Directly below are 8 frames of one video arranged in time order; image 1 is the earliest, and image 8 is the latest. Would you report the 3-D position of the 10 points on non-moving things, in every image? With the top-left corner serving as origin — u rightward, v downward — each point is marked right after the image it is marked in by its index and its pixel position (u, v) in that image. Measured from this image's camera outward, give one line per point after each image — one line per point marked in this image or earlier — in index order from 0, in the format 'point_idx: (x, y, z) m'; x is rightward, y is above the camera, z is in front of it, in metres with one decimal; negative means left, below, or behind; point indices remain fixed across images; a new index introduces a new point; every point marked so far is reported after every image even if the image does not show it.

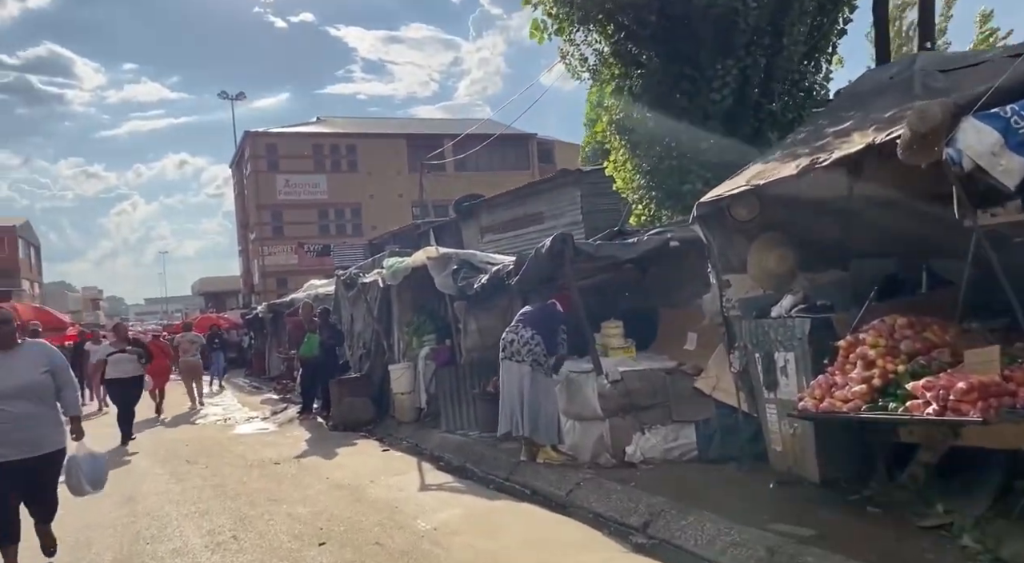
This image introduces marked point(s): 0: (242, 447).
0: (-3.9, -2.4, +12.1) m
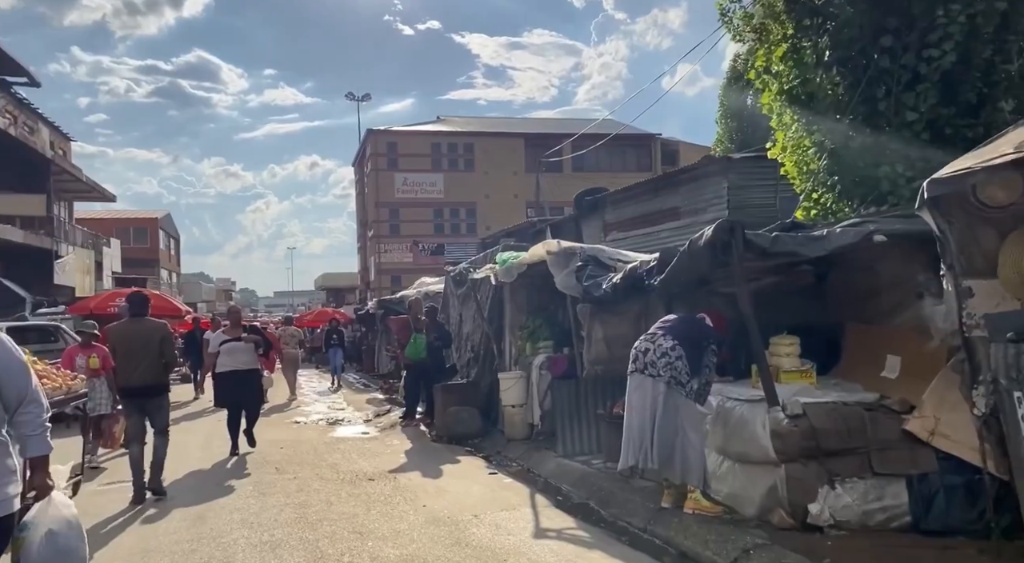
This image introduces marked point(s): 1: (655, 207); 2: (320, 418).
0: (-2.3, -2.3, +10.9) m
1: (+2.4, +1.3, +13.9) m
2: (-3.6, -2.6, +15.6) m
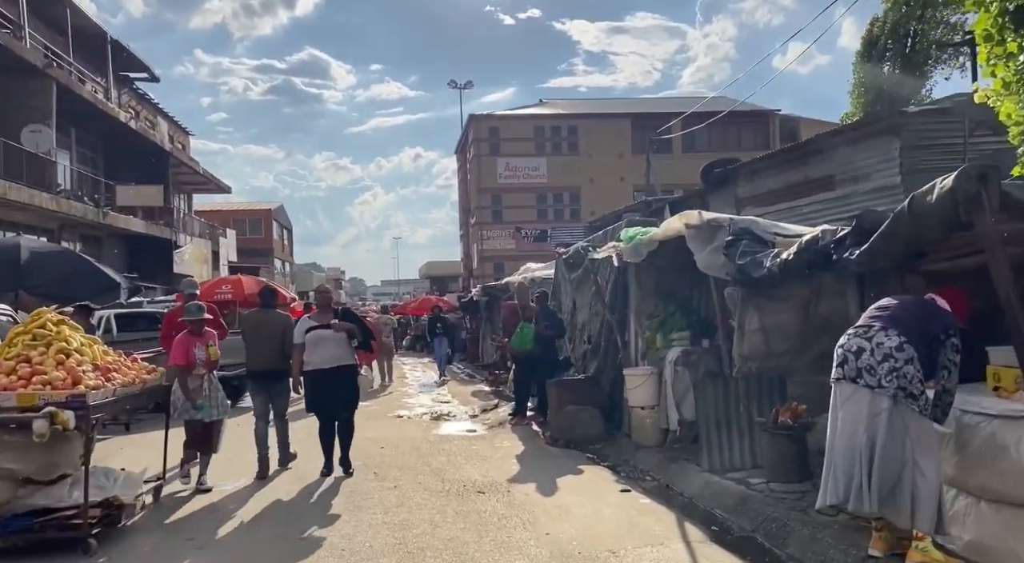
0: (-0.8, -2.0, +9.7) m
1: (+4.2, +1.5, +12.0) m
2: (-1.5, -2.3, +14.5) m
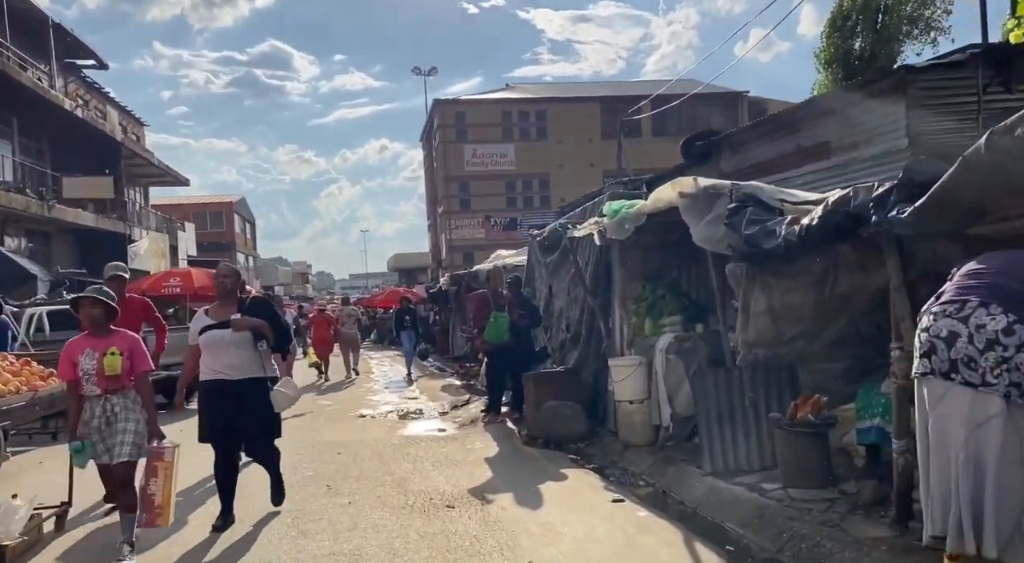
0: (-1.1, -1.9, +8.6) m
1: (+3.8, +1.8, +11.1) m
2: (-2.0, -2.1, +13.4) m
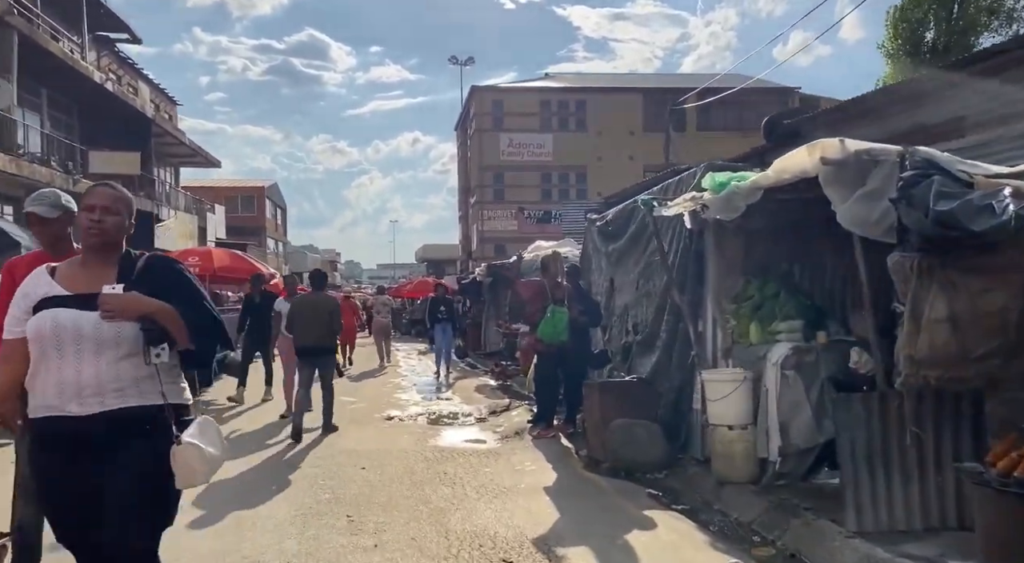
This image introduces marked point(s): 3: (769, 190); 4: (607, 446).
0: (-0.6, -1.7, +7.1) m
1: (+4.5, +1.8, +9.3) m
2: (-1.3, -1.9, +11.9) m
3: (+1.9, +0.7, +6.1) m
4: (+0.8, -1.4, +7.2) m
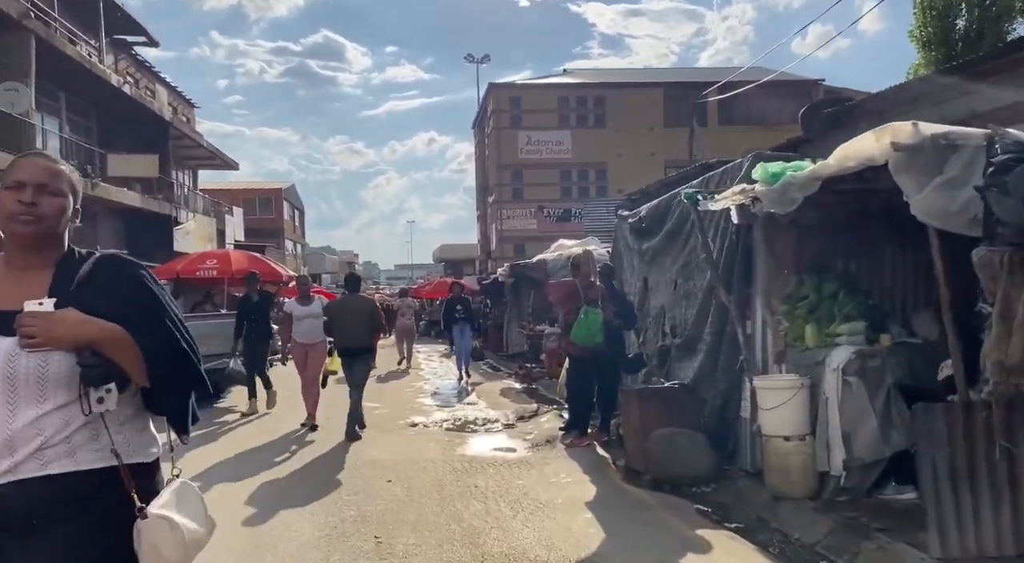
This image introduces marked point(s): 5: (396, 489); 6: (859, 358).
0: (-0.3, -1.7, +6.6) m
1: (+4.8, +1.8, +8.8) m
2: (-0.9, -1.9, +11.4) m
3: (+2.1, +0.7, +5.6) m
4: (+1.1, -1.4, +6.8) m
5: (-1.0, -1.8, +7.0) m
6: (+2.4, -0.5, +5.6) m
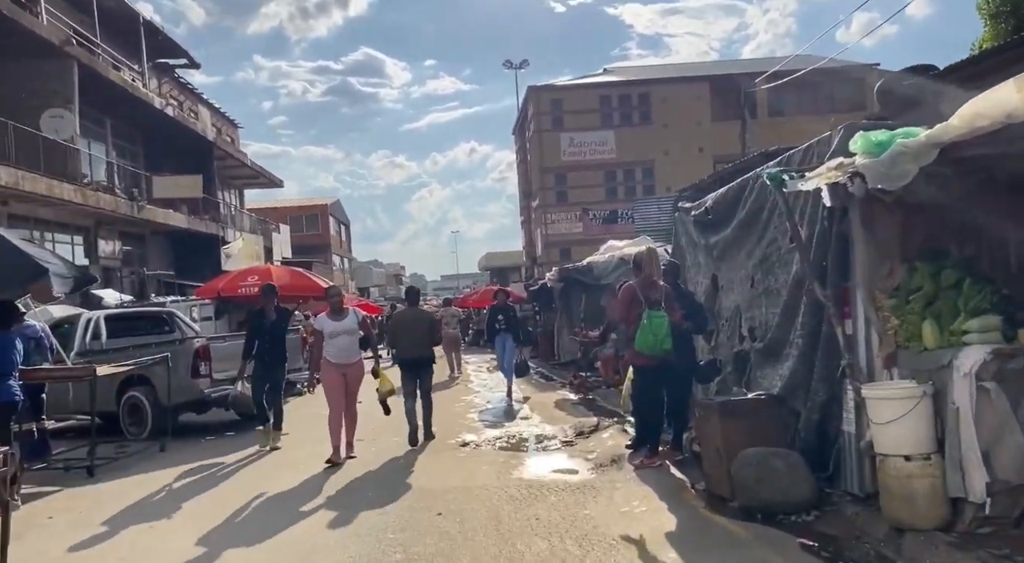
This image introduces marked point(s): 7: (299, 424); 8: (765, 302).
0: (+0.2, -1.8, +5.8) m
1: (+5.2, +2.0, +7.7) m
2: (-0.2, -2.0, +10.6) m
3: (+2.4, +0.8, +4.6) m
4: (+1.6, -1.4, +5.8) m
5: (-0.5, -1.8, +6.2) m
6: (+2.7, -0.4, +4.6) m
7: (-3.4, -2.3, +13.0) m
8: (+2.2, -0.2, +7.0) m
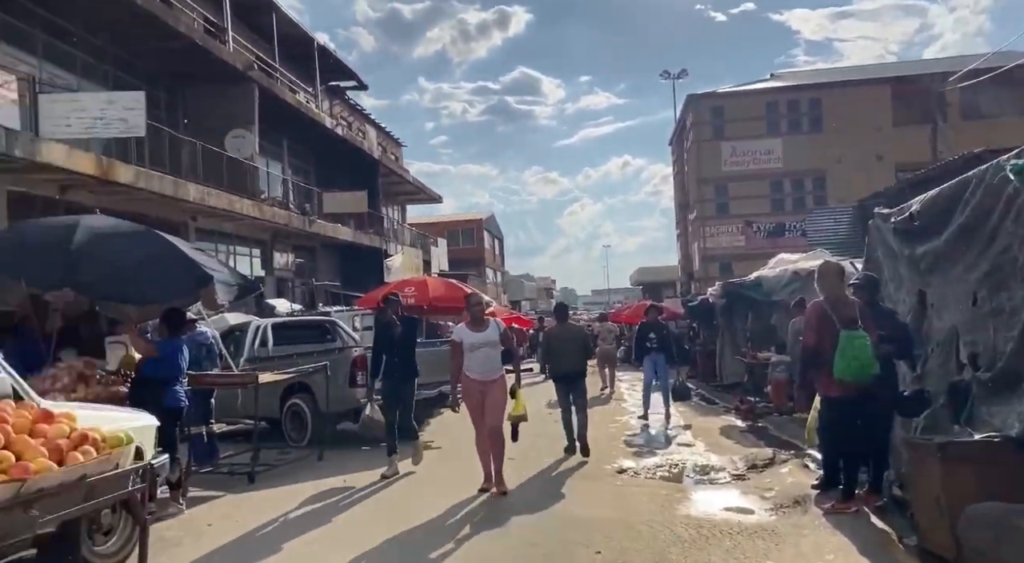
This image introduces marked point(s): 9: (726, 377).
0: (+1.2, -1.9, +5.0) m
1: (+6.6, +1.8, +6.0) m
2: (+1.7, -2.1, +9.8) m
3: (+3.3, +0.7, +3.4) m
4: (+2.6, -1.5, +4.8) m
5: (+0.6, -1.9, +5.5) m
6: (+3.5, -0.5, +3.4) m
7: (-1.0, -2.4, +12.7) m
8: (+3.4, -0.3, +5.9) m
9: (+5.0, -2.2, +19.3) m
